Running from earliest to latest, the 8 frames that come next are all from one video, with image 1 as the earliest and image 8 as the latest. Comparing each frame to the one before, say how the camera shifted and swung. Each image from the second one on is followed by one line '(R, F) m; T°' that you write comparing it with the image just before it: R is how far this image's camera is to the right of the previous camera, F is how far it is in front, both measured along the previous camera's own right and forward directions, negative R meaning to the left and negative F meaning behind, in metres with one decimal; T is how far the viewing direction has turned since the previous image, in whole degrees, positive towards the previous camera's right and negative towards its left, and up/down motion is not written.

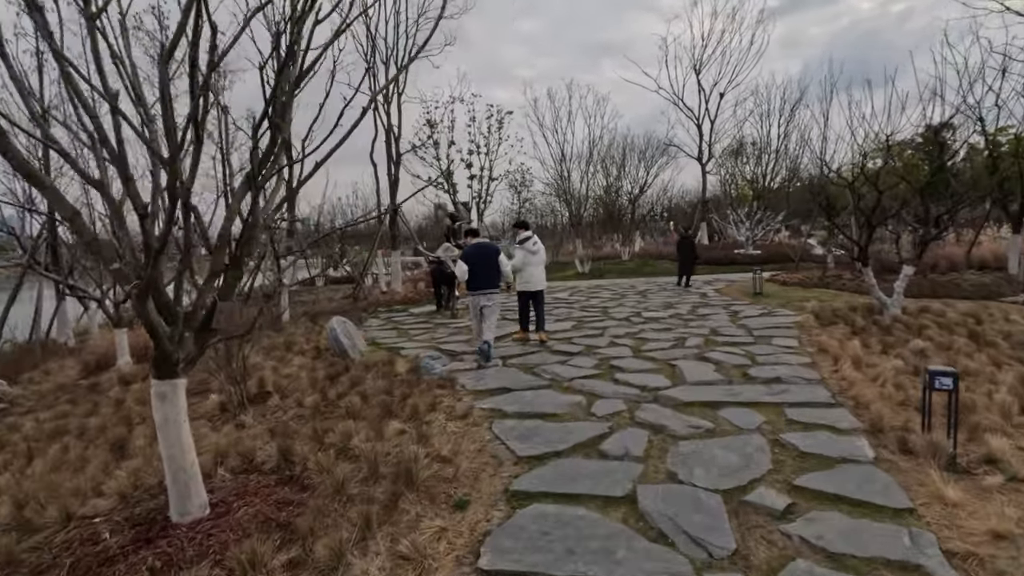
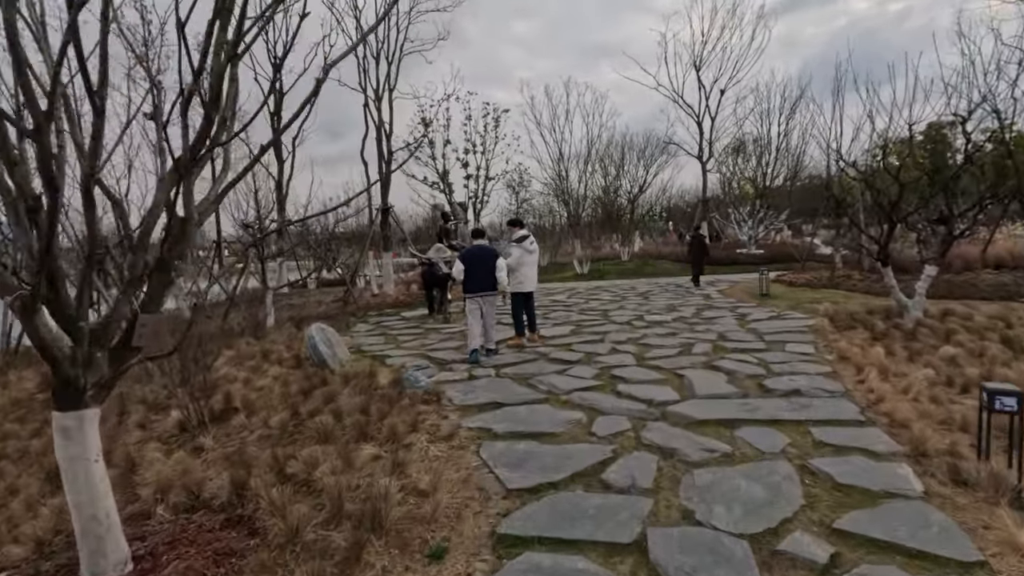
(+0.1, +0.5) m; 0°
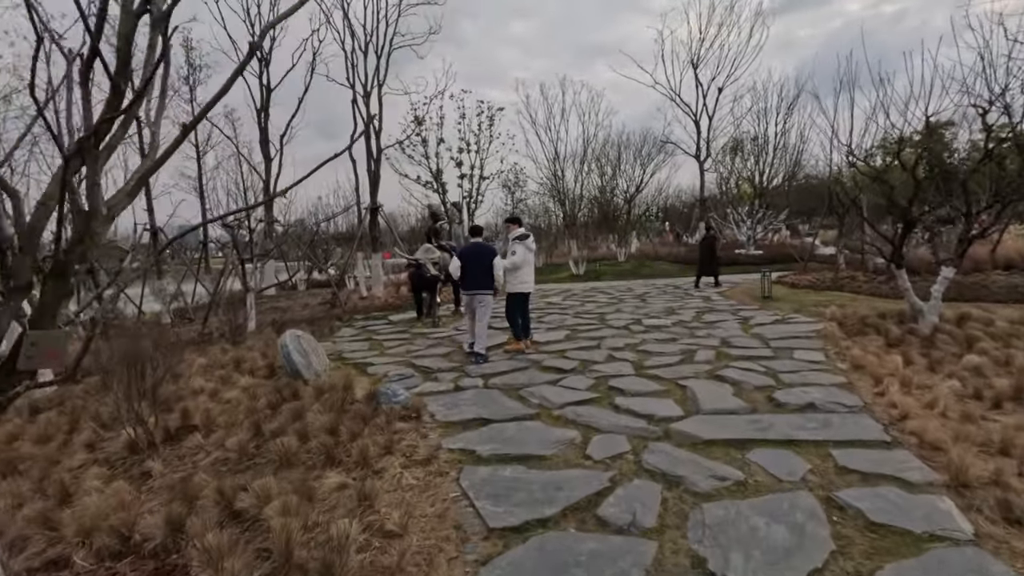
(+0.1, +0.4) m; 0°
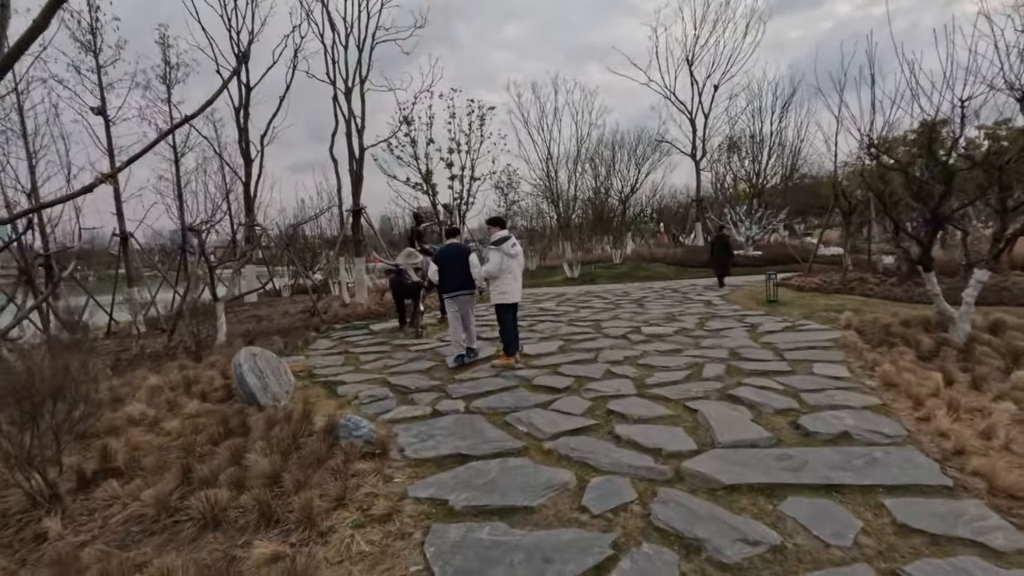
(+0.1, +0.6) m; +1°
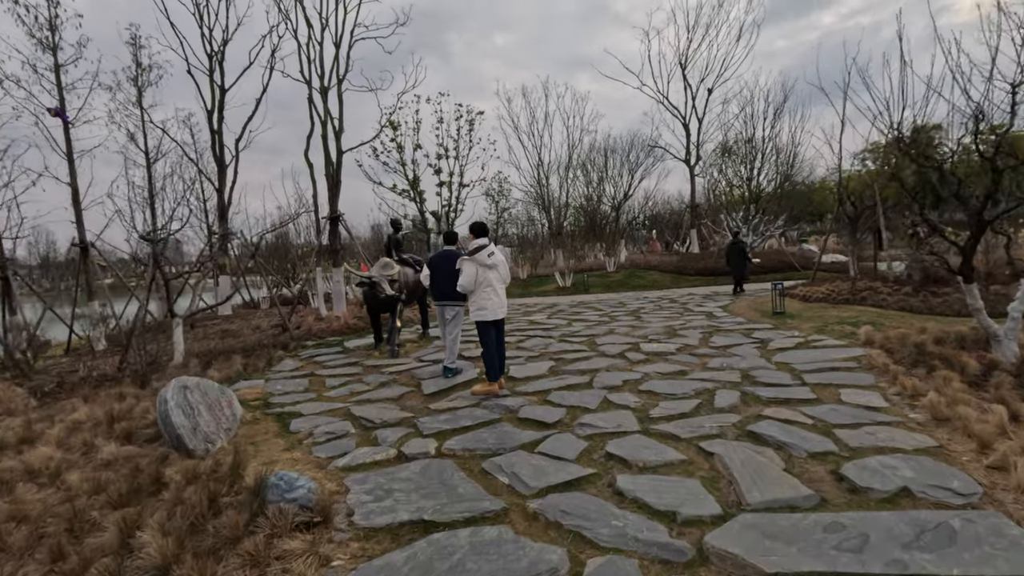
(+0.1, +0.7) m; +1°
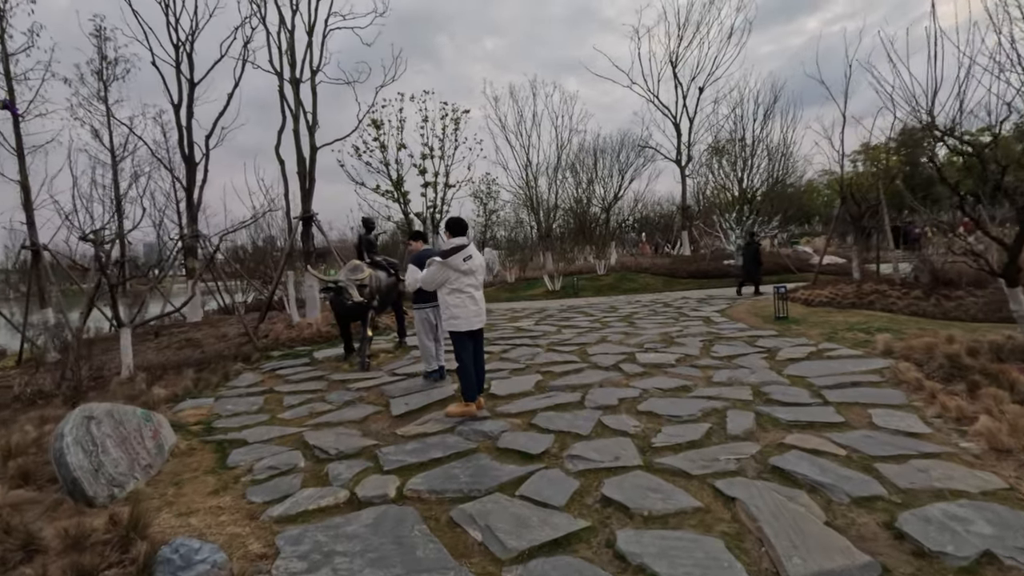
(+0.1, +0.7) m; +1°
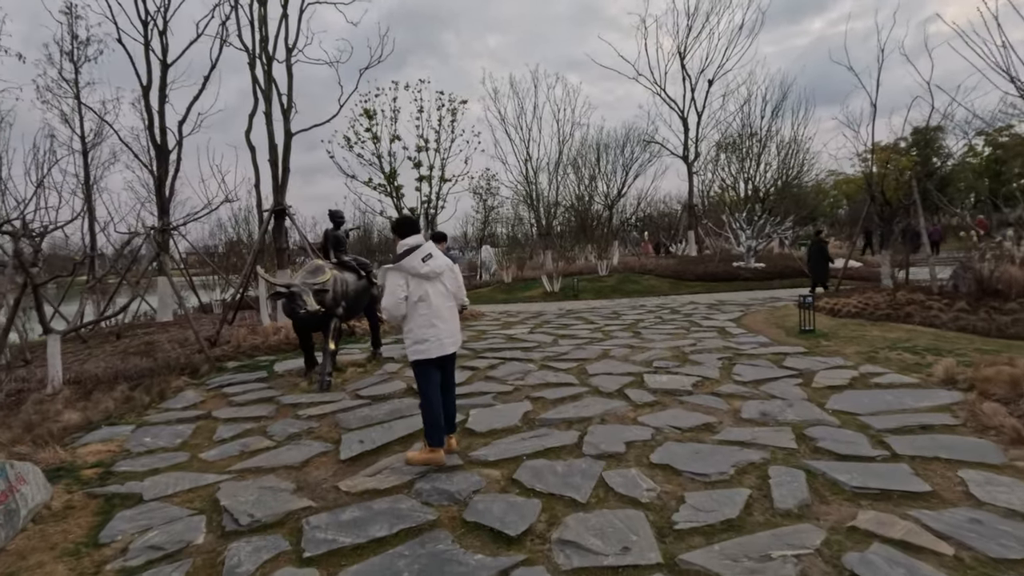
(+0.1, +1.0) m; 0°
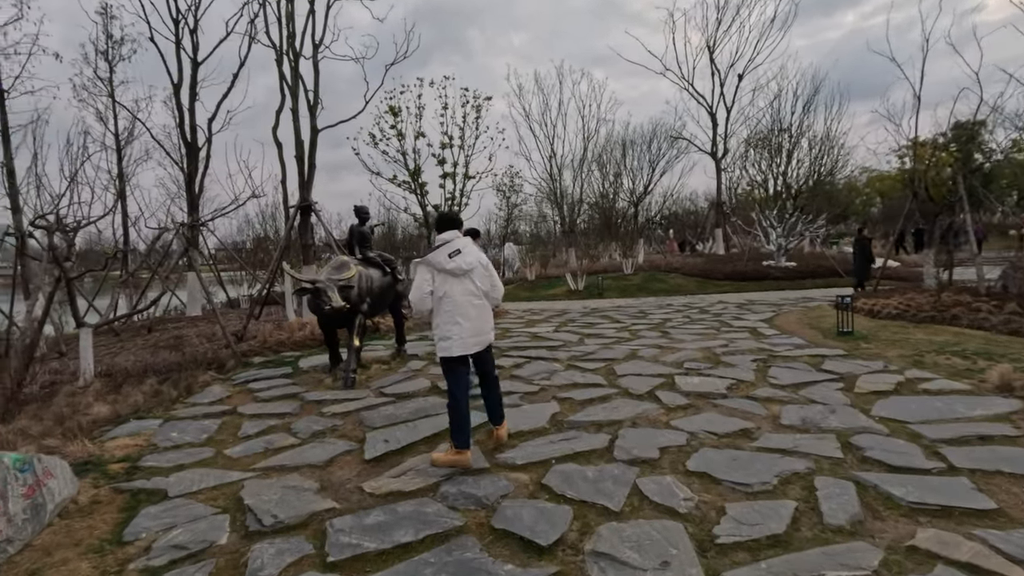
(-0.1, +0.1) m; -2°
